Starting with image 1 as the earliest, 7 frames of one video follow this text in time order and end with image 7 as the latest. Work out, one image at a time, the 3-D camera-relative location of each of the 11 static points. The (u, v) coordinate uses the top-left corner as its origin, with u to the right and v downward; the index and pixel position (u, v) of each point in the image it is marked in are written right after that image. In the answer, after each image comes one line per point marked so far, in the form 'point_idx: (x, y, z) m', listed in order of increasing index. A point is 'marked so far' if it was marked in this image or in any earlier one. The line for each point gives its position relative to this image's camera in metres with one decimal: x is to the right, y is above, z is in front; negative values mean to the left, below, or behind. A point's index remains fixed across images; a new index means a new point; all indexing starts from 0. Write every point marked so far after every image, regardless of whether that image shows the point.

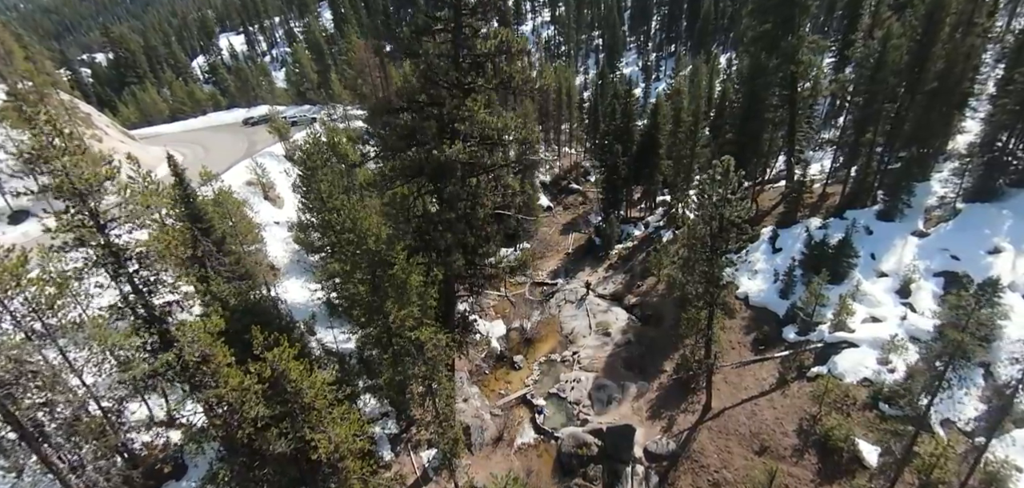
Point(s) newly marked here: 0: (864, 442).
0: (+14.6, -8.2, +19.2) m
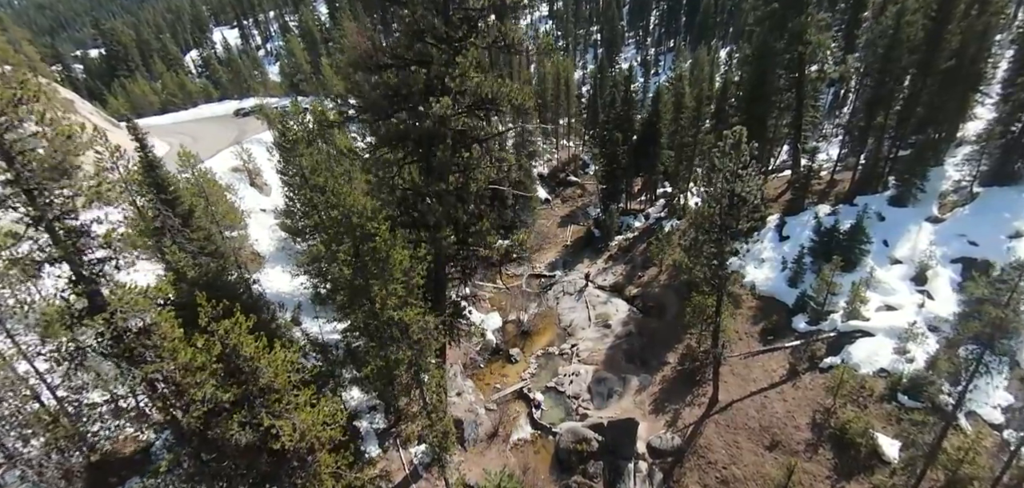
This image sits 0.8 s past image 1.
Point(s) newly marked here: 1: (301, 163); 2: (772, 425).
0: (+14.4, -7.4, +18.0) m
1: (-8.9, +3.4, +19.5) m
2: (+11.2, -7.8, +20.0) m
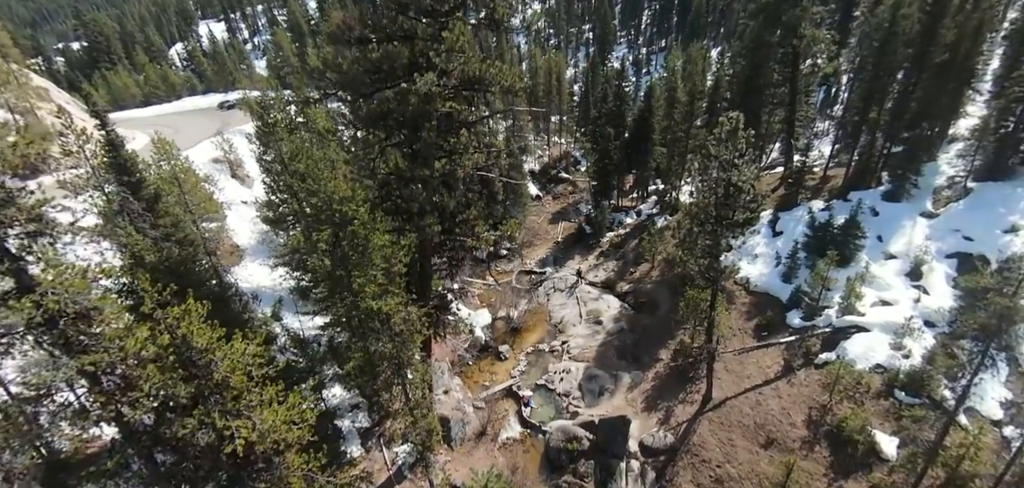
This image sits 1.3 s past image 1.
0: (+14.0, -7.2, +17.5) m
1: (-9.4, +3.8, +18.6) m
2: (+10.7, -7.5, +19.5) m
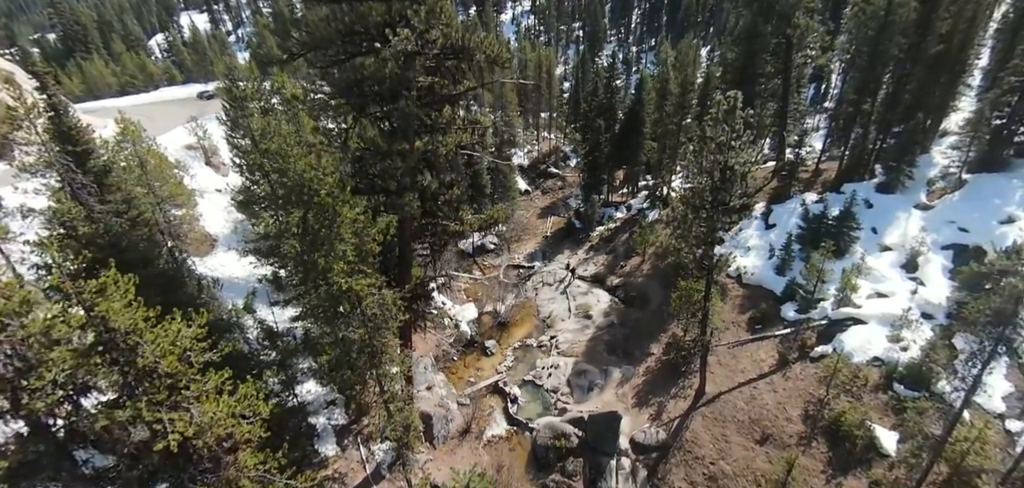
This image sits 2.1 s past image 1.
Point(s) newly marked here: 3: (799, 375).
0: (+13.4, -6.7, +16.9) m
1: (-9.9, +4.4, +17.4) m
2: (+10.1, -7.0, +18.7) m
3: (+12.2, -5.6, +19.7) m
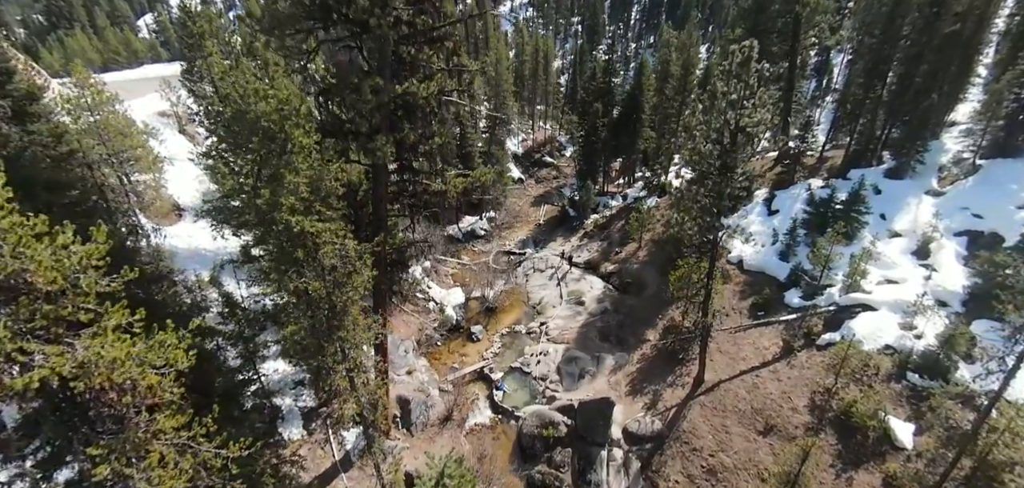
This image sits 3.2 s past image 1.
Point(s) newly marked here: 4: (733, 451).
0: (+12.8, -5.9, +15.6) m
1: (-10.2, +5.8, +15.7) m
2: (+9.5, -6.1, +17.4) m
3: (+11.6, -4.7, +18.4) m
4: (+7.9, -7.4, +16.5) m
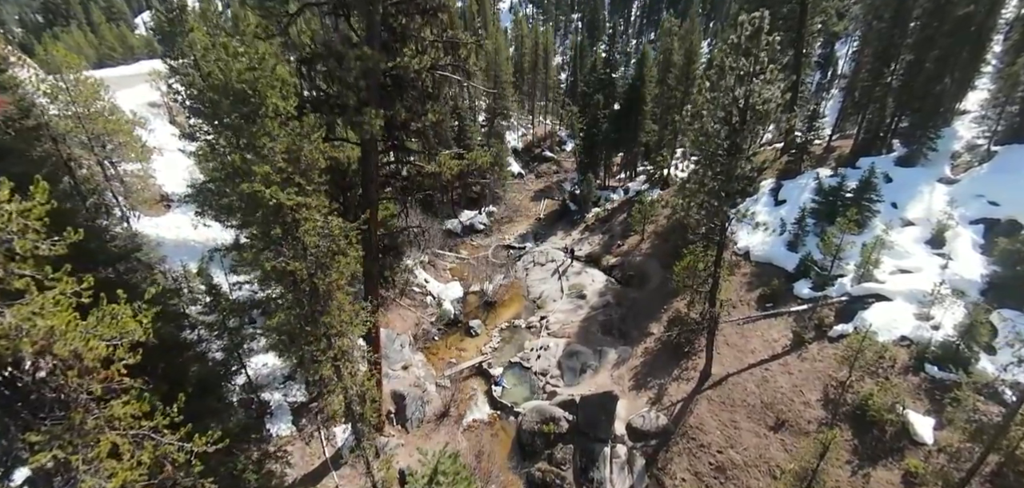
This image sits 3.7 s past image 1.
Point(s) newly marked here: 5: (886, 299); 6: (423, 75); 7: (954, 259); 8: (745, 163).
0: (+12.8, -5.4, +14.8) m
1: (-10.2, +6.2, +15.0) m
2: (+9.5, -5.6, +16.6) m
3: (+11.6, -4.3, +17.6) m
4: (+7.8, -6.9, +15.7) m
5: (+14.9, -2.2, +18.4) m
6: (-2.2, +4.2, +11.3) m
7: (+18.4, -0.6, +19.3) m
8: (+7.5, +2.6, +14.8) m
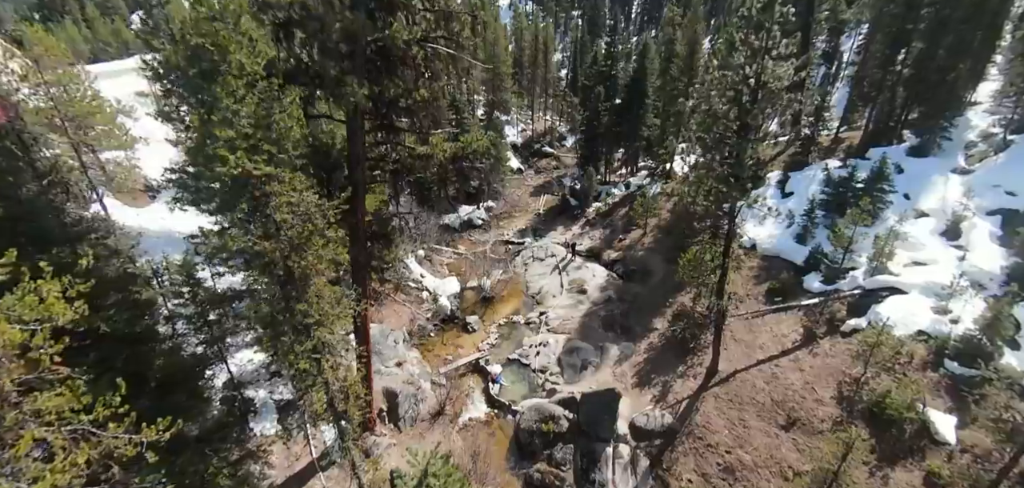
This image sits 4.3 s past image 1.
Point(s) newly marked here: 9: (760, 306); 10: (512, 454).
0: (+12.7, -5.0, +14.0) m
1: (-10.3, +6.5, +14.2) m
2: (+9.4, -5.3, +15.8) m
3: (+11.5, -3.9, +16.8) m
4: (+7.7, -6.5, +14.9) m
5: (+14.8, -1.8, +17.6) m
6: (-2.3, +4.6, +10.5) m
7: (+18.3, -0.3, +18.4) m
8: (+7.4, +3.0, +14.0) m
9: (+10.6, -2.7, +19.7) m
10: (0.0, -7.5, +16.7) m
